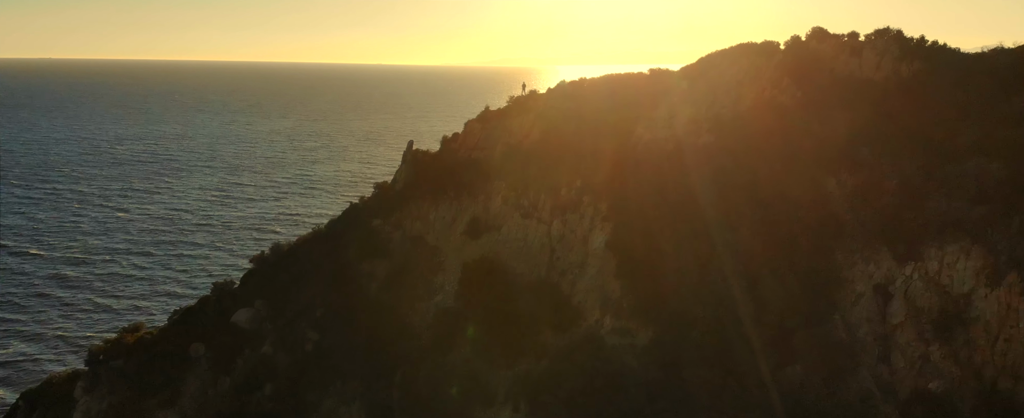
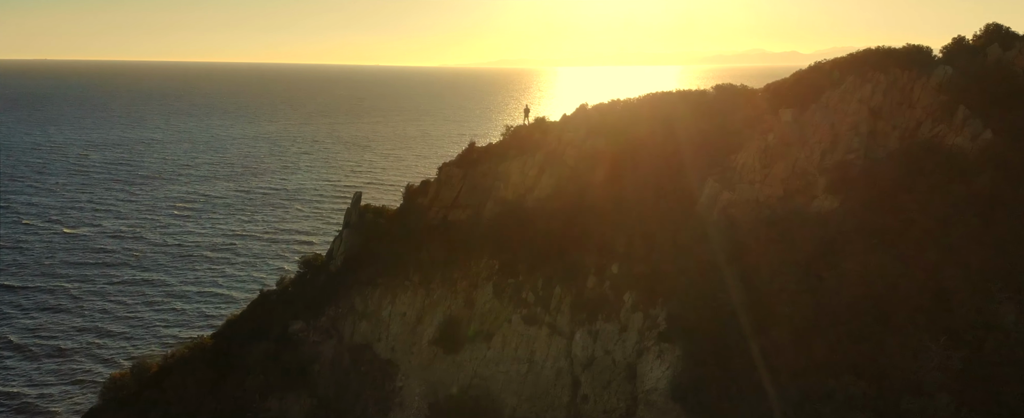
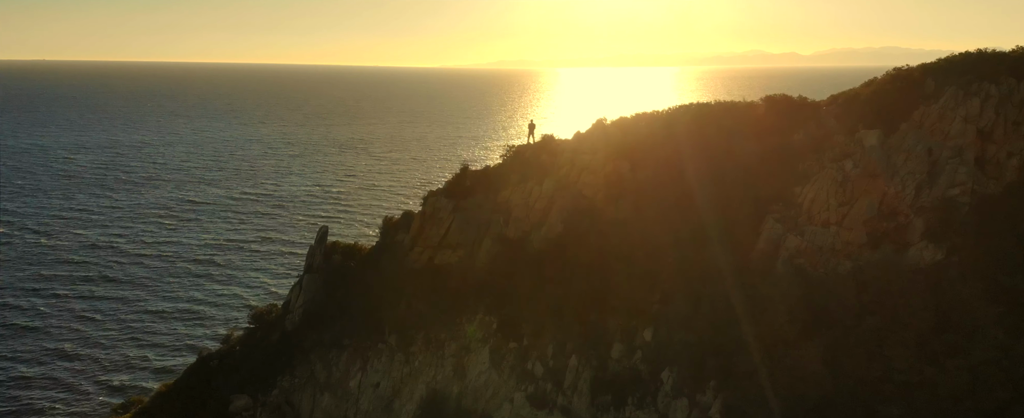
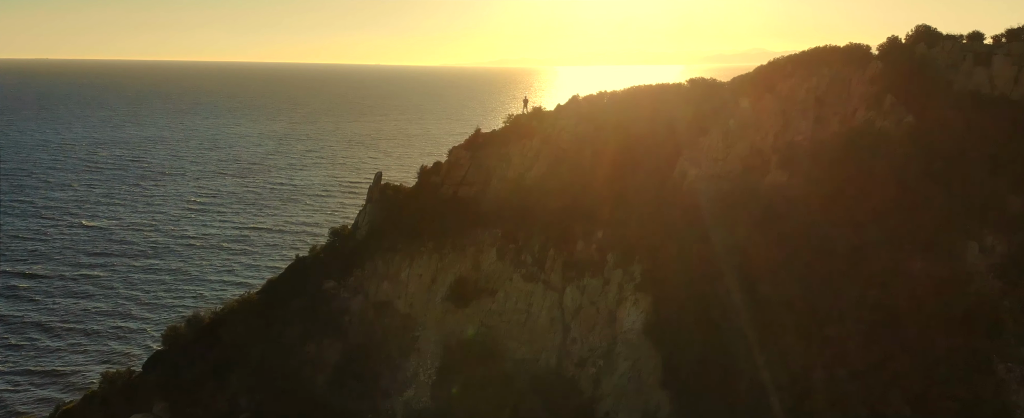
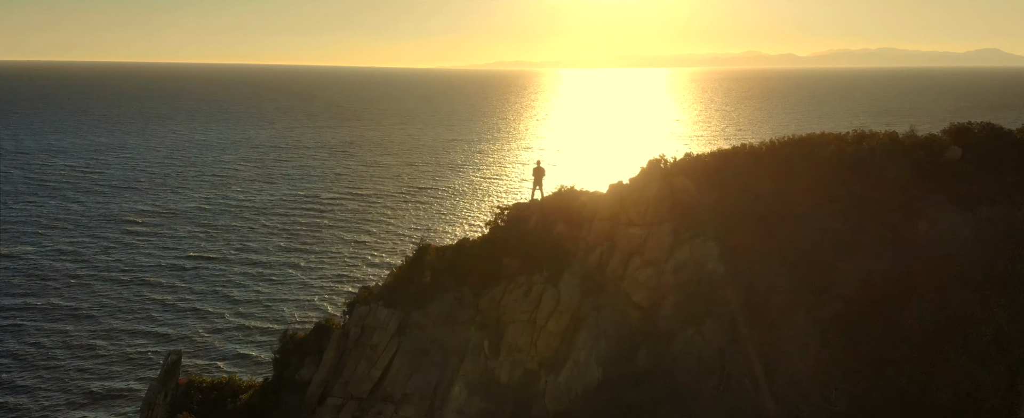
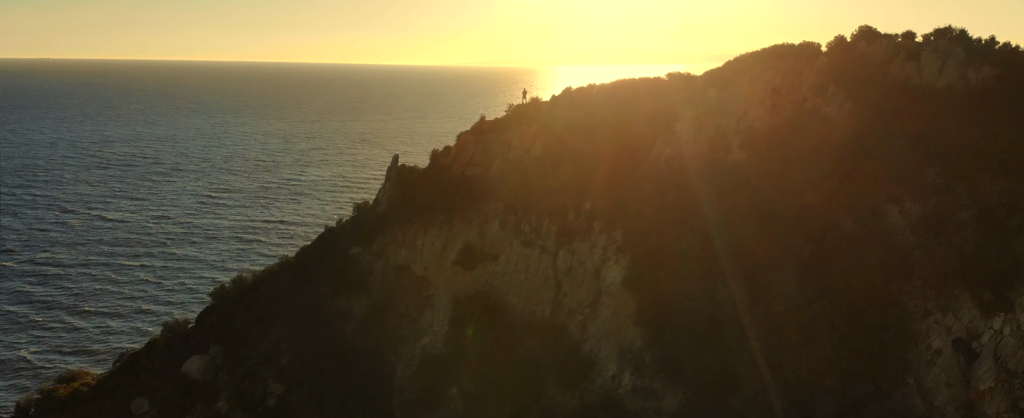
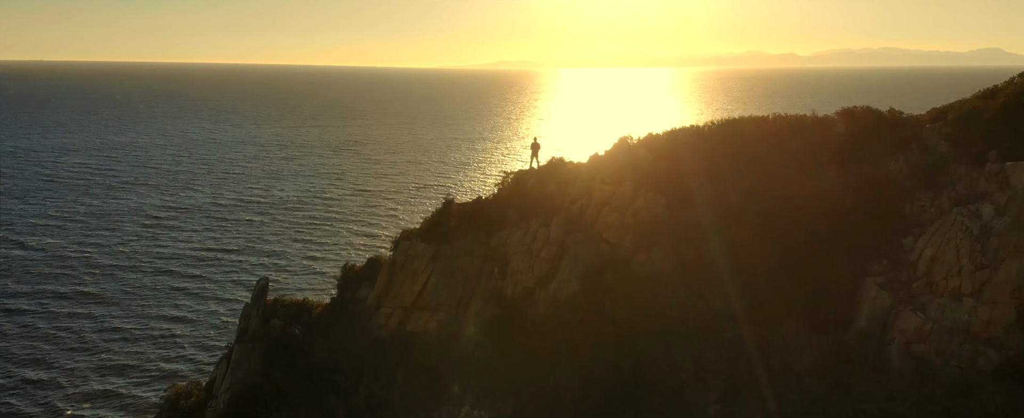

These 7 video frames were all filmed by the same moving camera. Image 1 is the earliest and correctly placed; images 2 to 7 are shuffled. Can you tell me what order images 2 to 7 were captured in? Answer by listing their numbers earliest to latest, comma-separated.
6, 4, 2, 3, 7, 5
